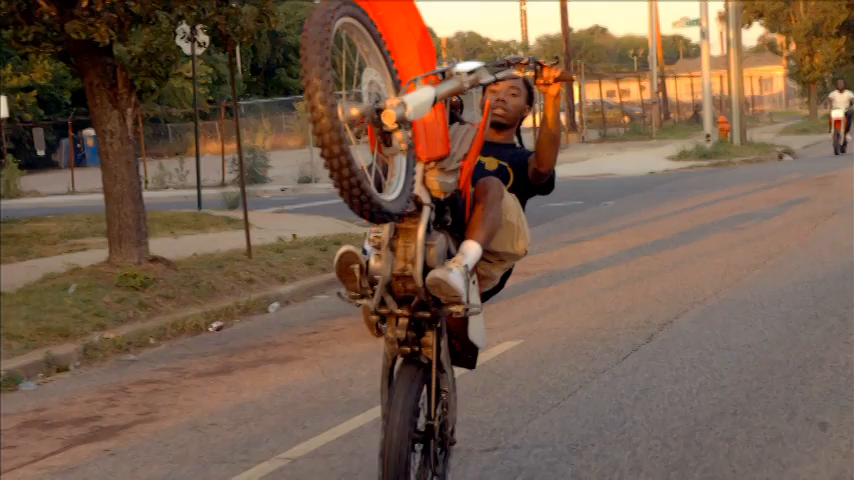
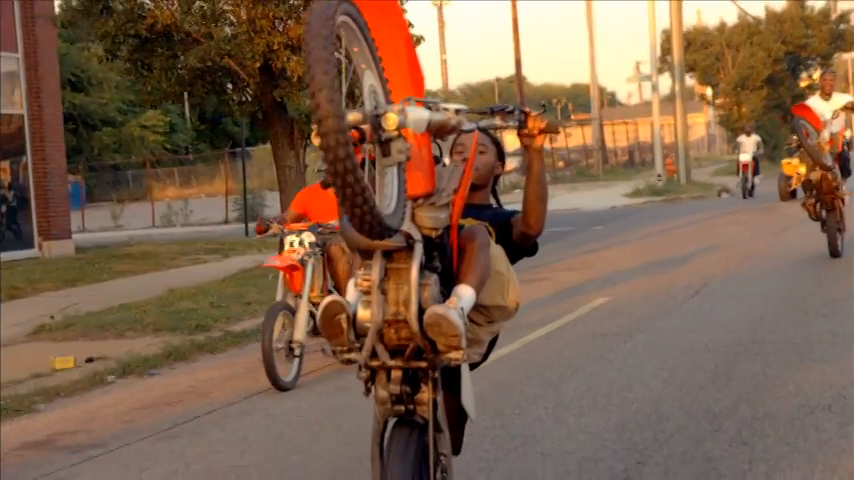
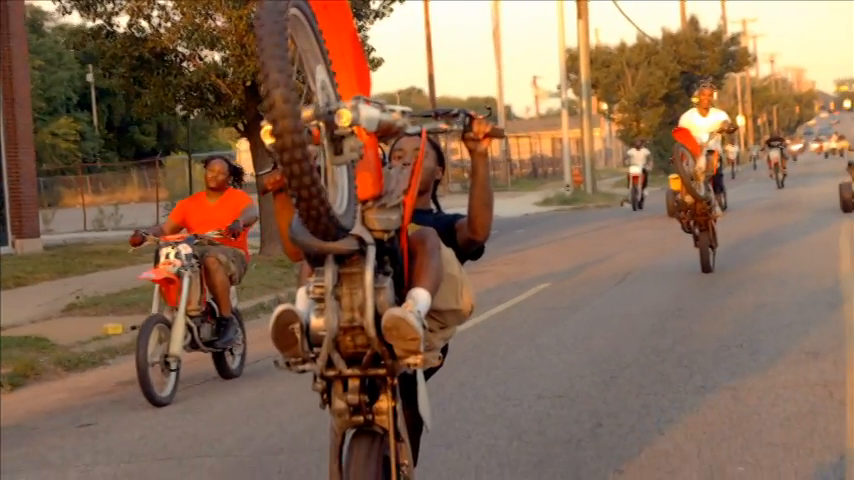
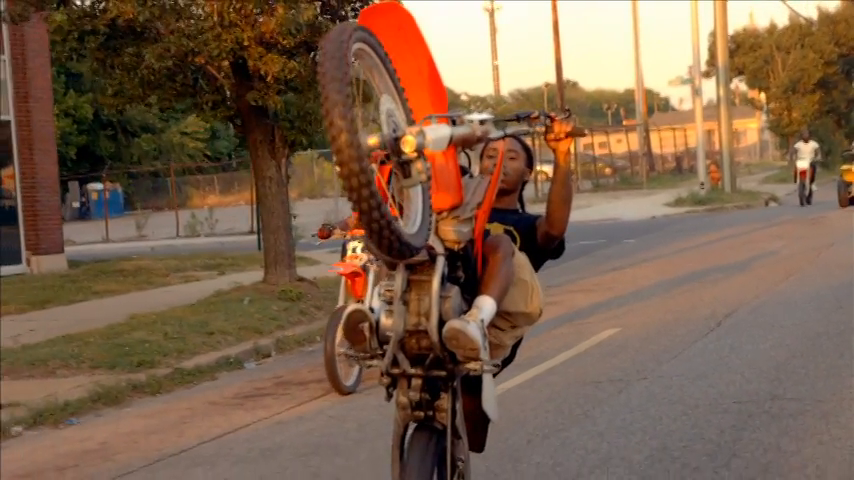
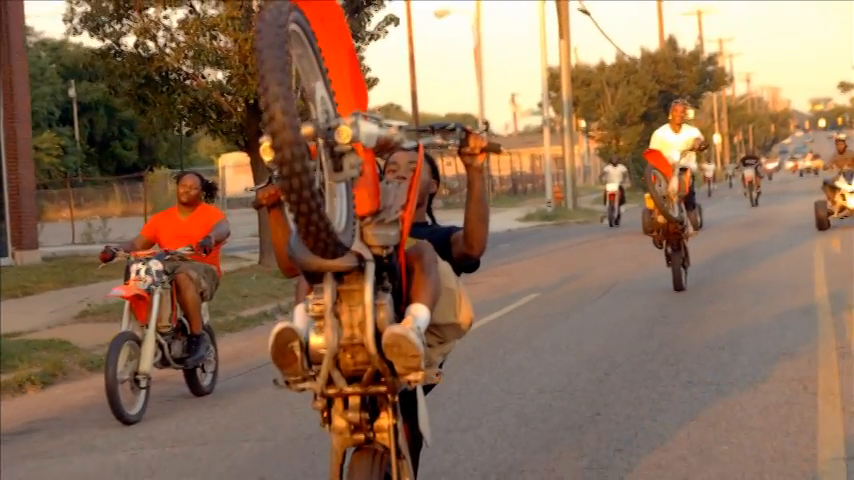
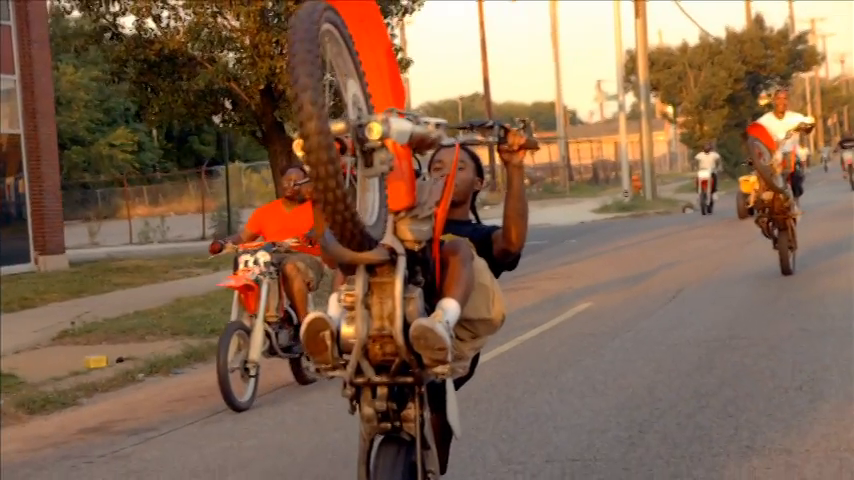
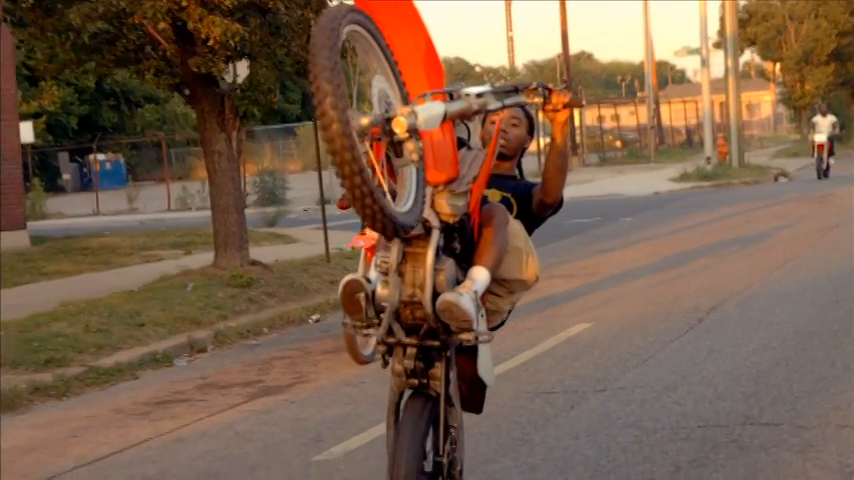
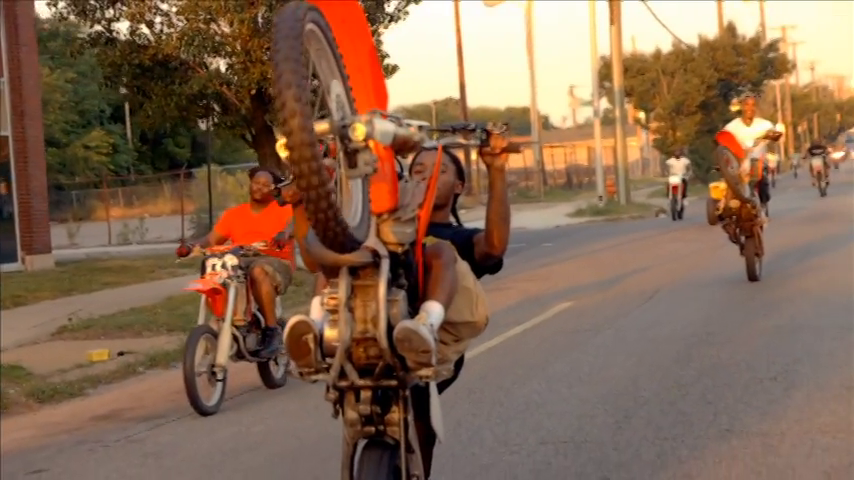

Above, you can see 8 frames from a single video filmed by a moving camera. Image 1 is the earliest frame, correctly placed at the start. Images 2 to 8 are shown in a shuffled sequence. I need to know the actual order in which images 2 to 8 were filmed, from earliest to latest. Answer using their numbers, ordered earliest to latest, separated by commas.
7, 4, 2, 6, 8, 3, 5
